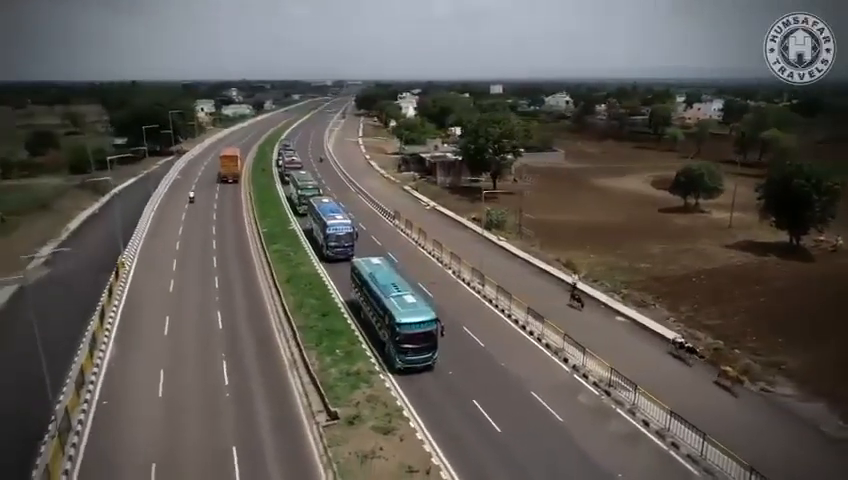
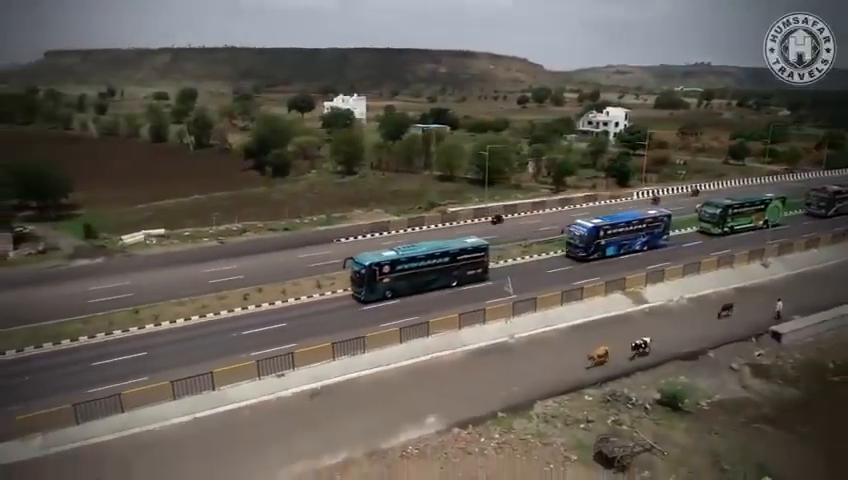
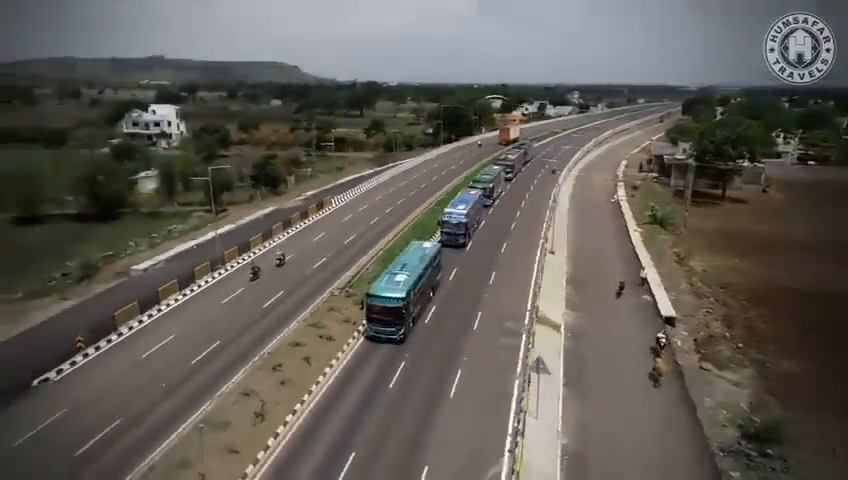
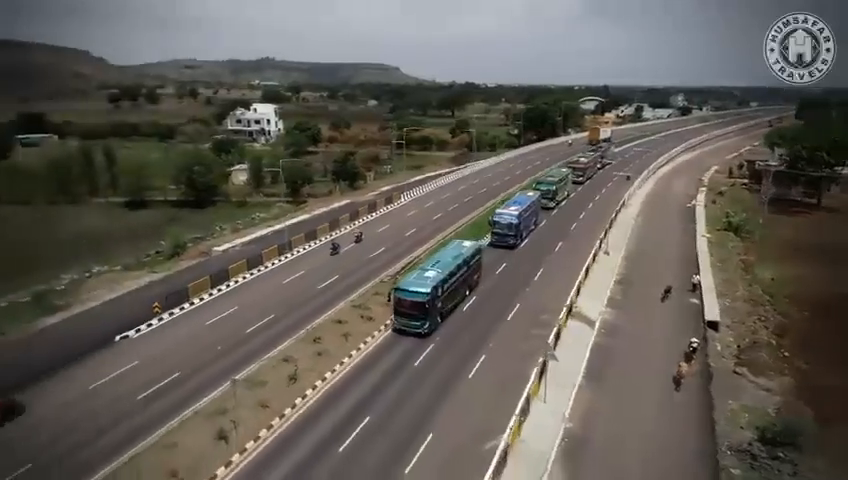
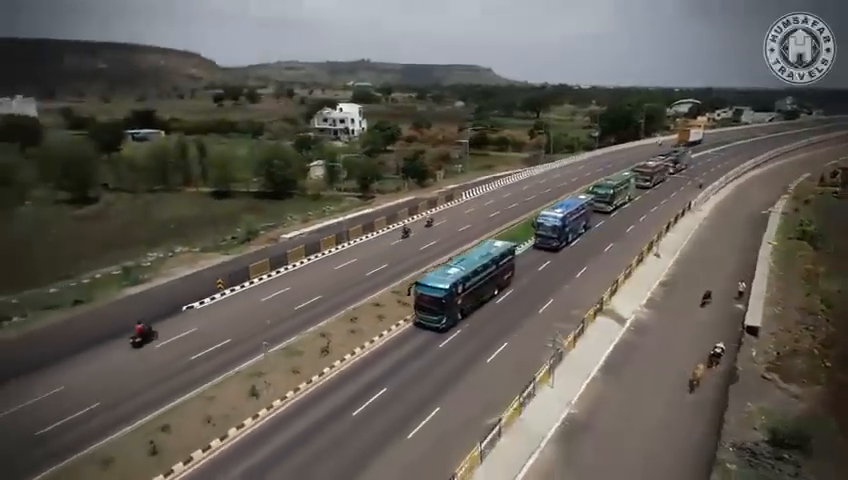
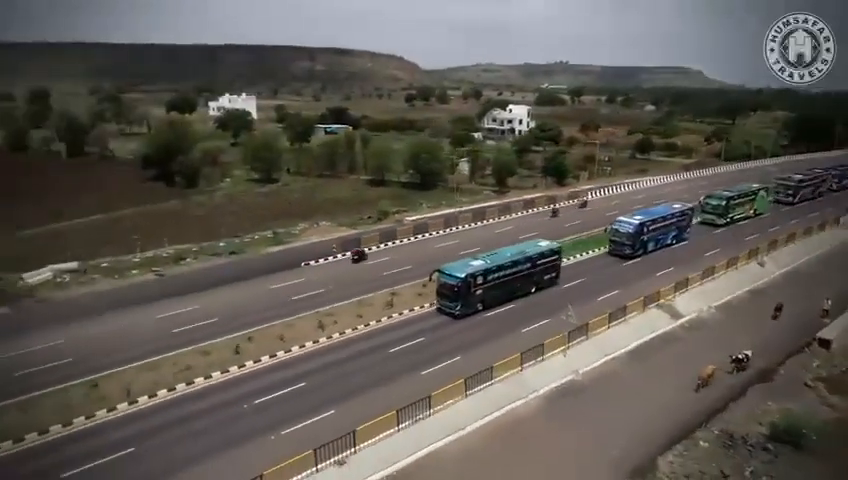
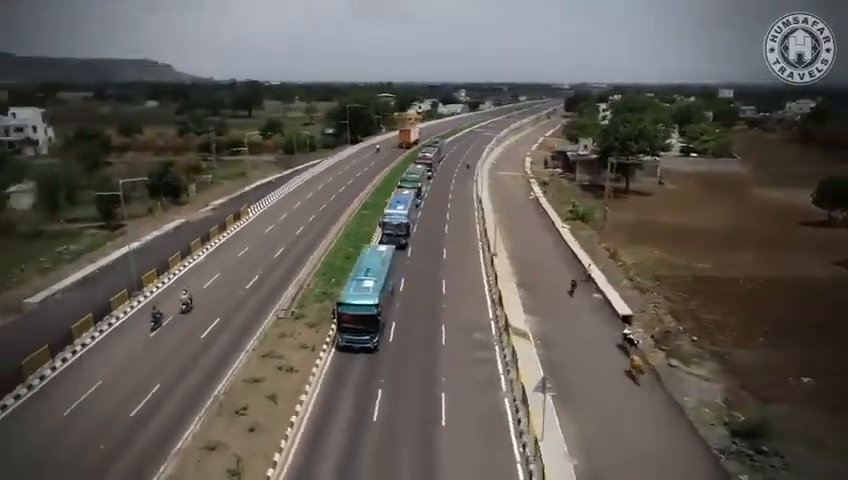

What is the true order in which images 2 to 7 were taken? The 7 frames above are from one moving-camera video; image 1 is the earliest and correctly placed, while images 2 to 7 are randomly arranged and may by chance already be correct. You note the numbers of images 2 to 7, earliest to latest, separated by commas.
7, 3, 4, 5, 6, 2
